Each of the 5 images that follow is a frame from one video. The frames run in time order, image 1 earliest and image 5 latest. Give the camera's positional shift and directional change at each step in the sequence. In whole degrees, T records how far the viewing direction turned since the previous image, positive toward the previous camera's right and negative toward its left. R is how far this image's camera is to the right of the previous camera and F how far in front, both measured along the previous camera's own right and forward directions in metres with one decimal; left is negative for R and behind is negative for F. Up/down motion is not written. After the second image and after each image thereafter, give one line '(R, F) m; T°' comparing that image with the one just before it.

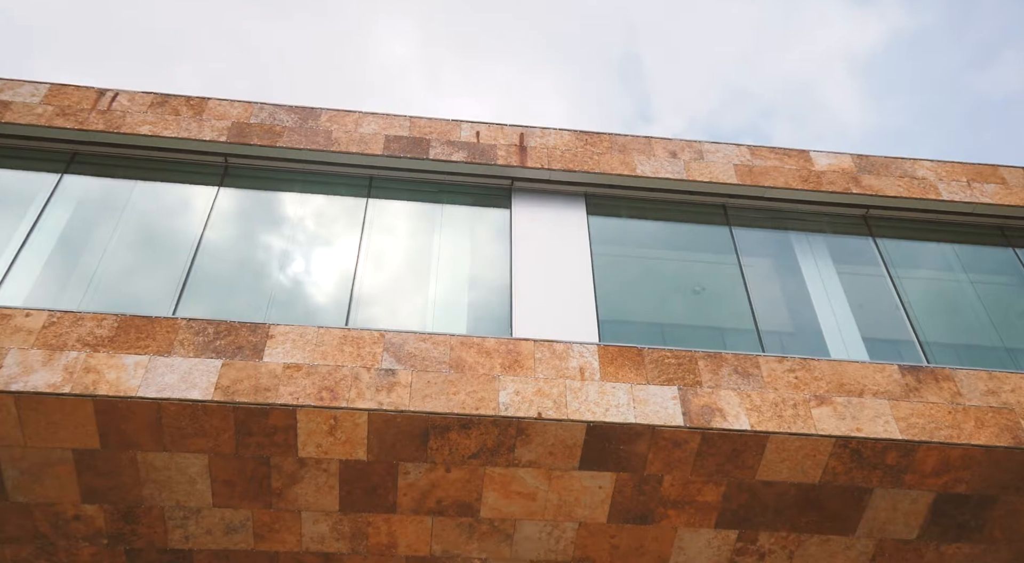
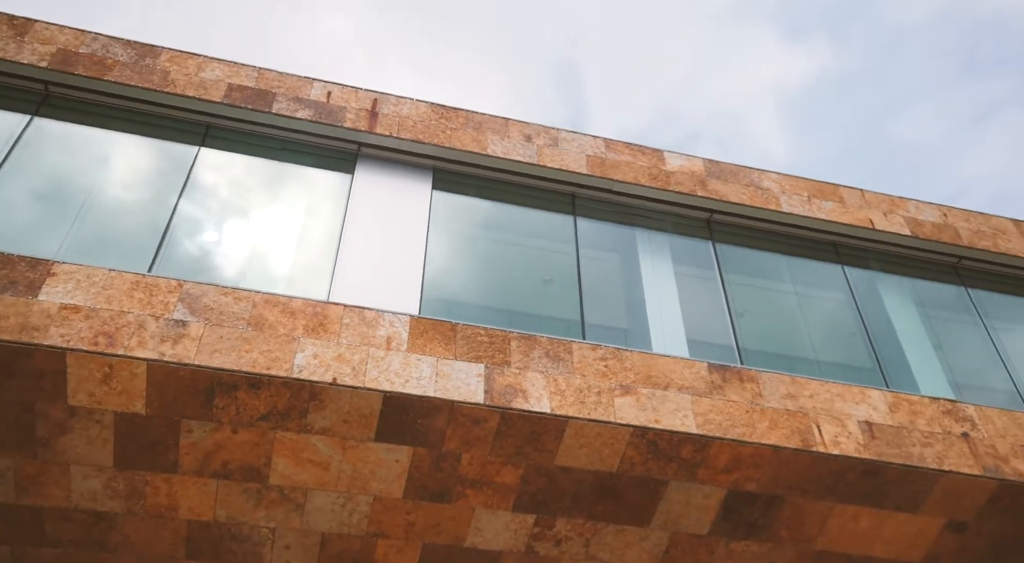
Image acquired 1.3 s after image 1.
(+0.5, +0.2) m; +8°
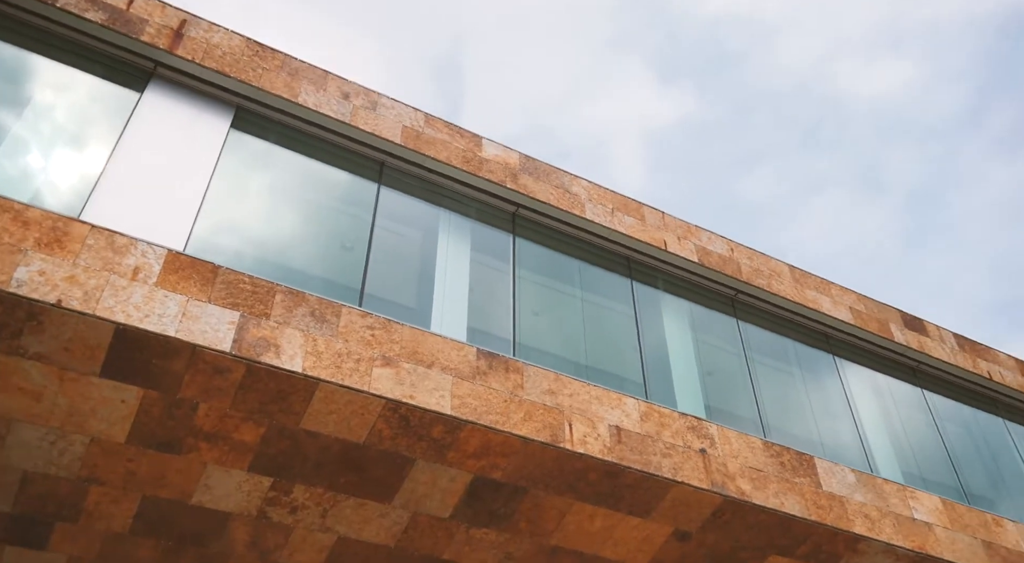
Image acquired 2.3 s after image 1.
(+0.3, +0.2) m; +11°
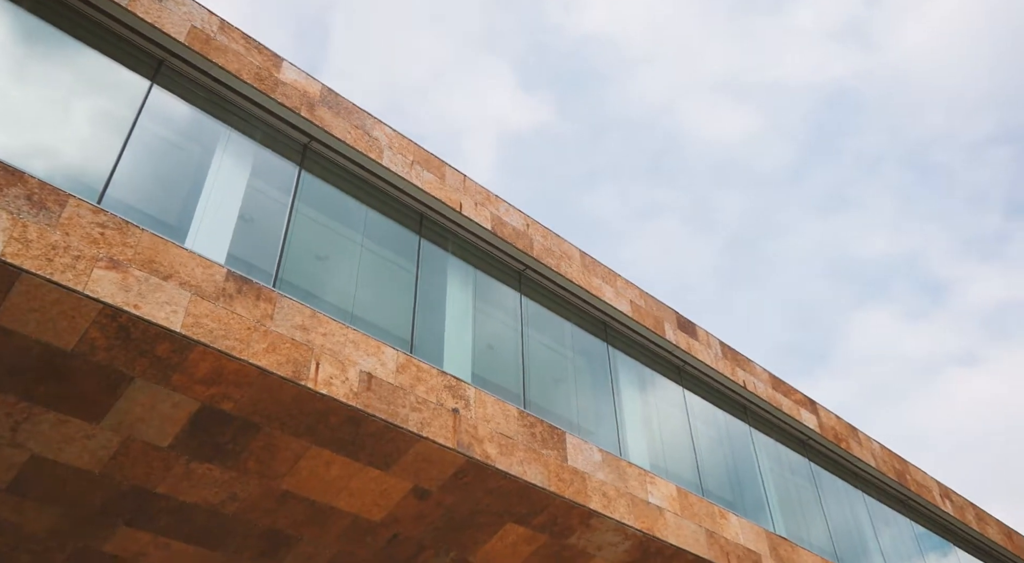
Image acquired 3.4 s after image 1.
(+0.4, +0.4) m; +12°
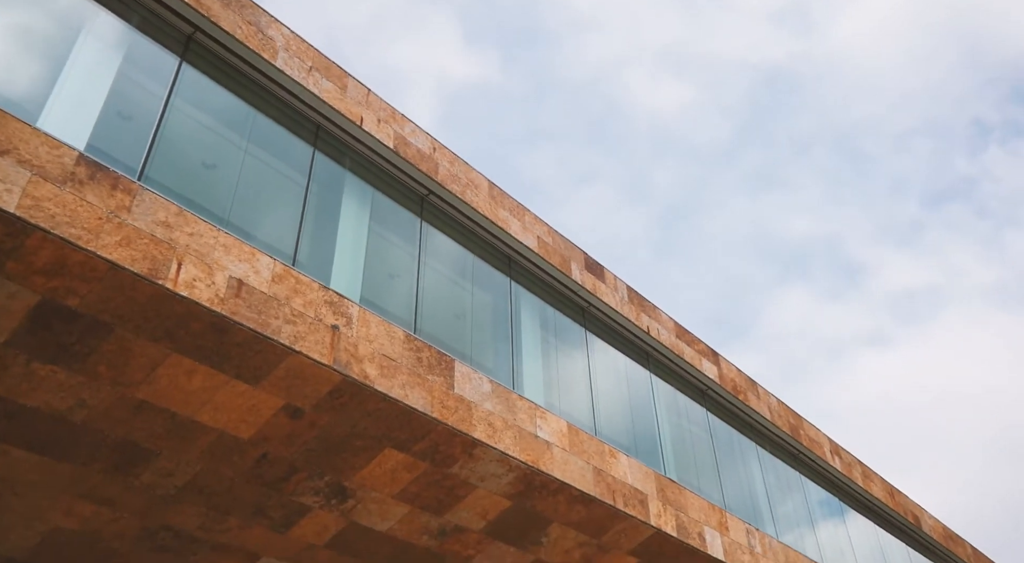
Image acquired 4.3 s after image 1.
(+0.3, +0.4) m; +5°
